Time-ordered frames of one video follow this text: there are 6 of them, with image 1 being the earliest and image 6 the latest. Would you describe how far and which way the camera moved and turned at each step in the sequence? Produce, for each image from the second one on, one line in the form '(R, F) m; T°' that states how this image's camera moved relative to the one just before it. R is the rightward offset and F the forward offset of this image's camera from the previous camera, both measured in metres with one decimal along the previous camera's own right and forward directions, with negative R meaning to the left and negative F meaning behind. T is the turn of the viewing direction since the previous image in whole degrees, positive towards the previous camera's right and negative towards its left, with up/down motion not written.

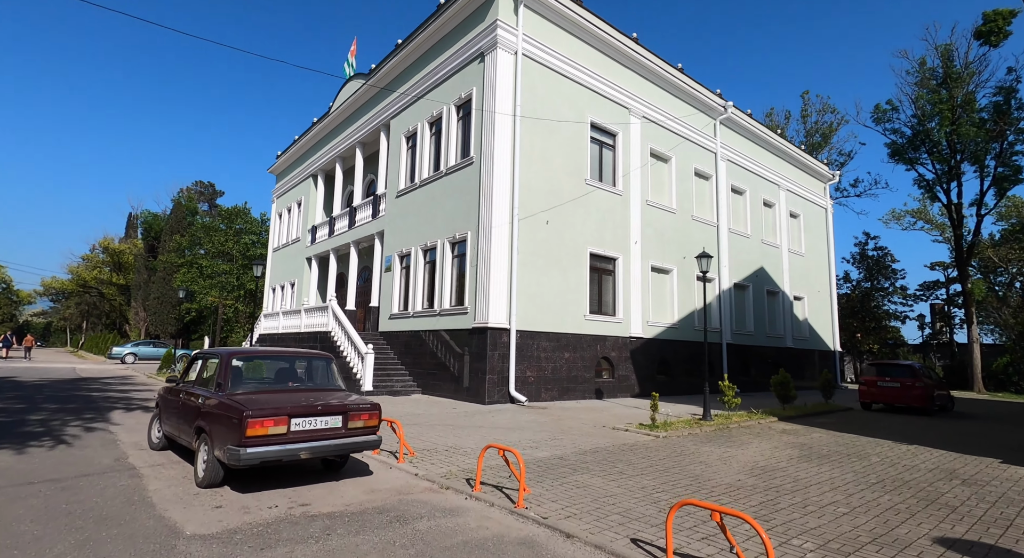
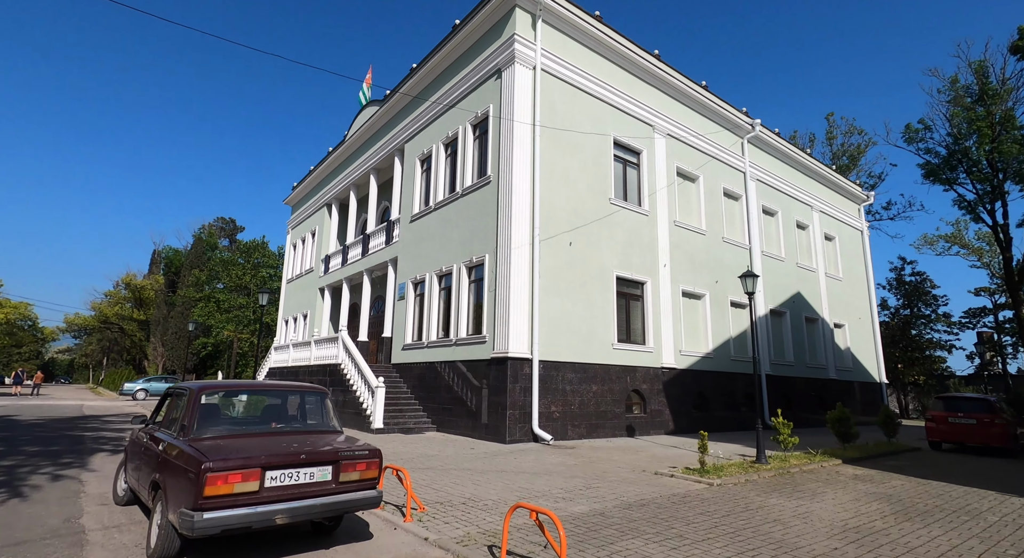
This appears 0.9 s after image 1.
(-0.1, +1.1) m; -2°
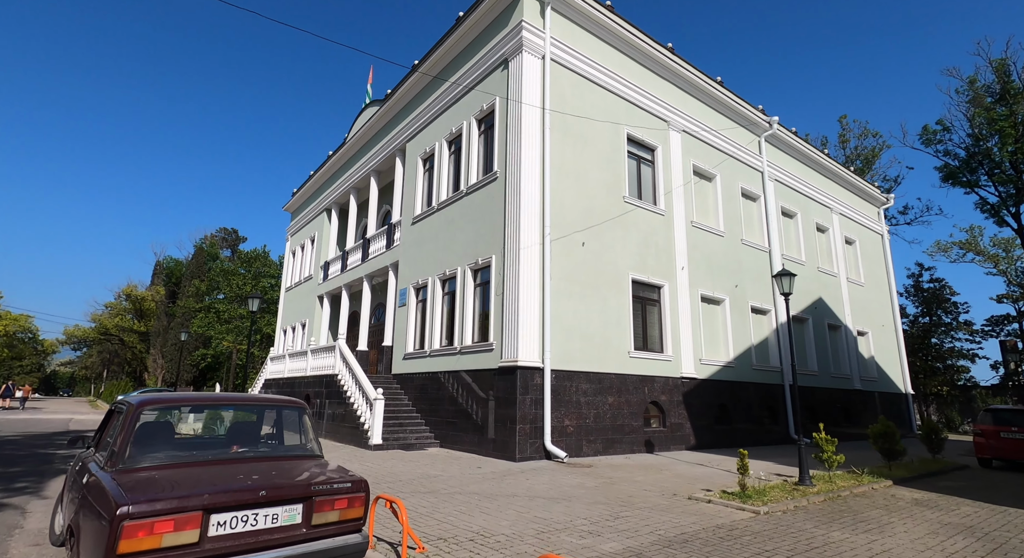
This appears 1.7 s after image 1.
(-0.1, +1.0) m; 0°
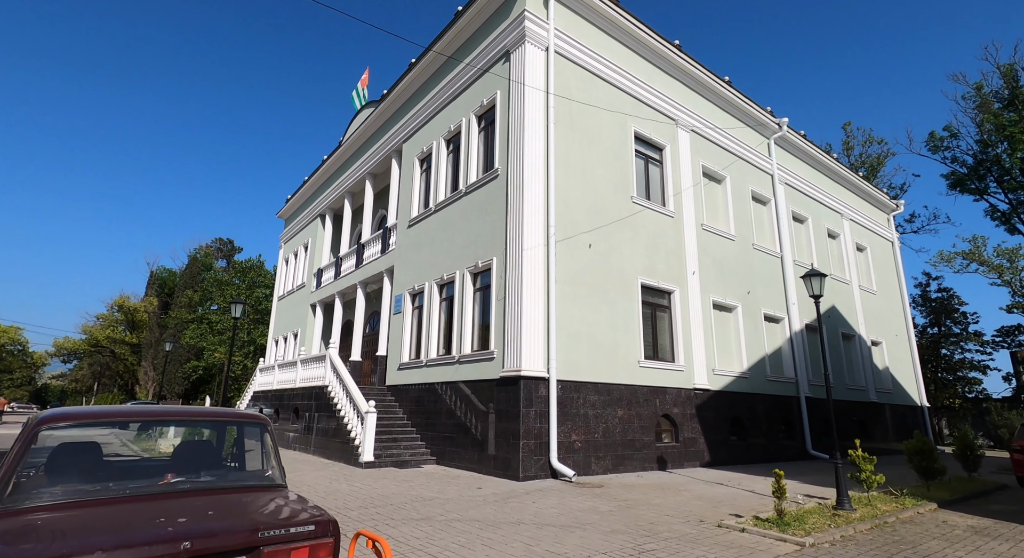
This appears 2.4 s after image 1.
(-0.1, +0.8) m; 0°
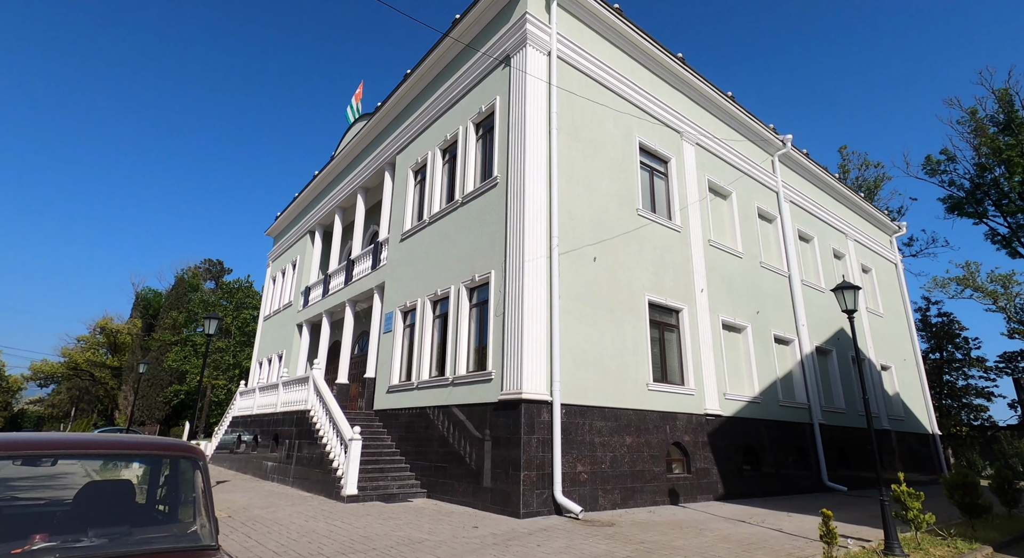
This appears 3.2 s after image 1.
(-0.1, +0.9) m; +1°
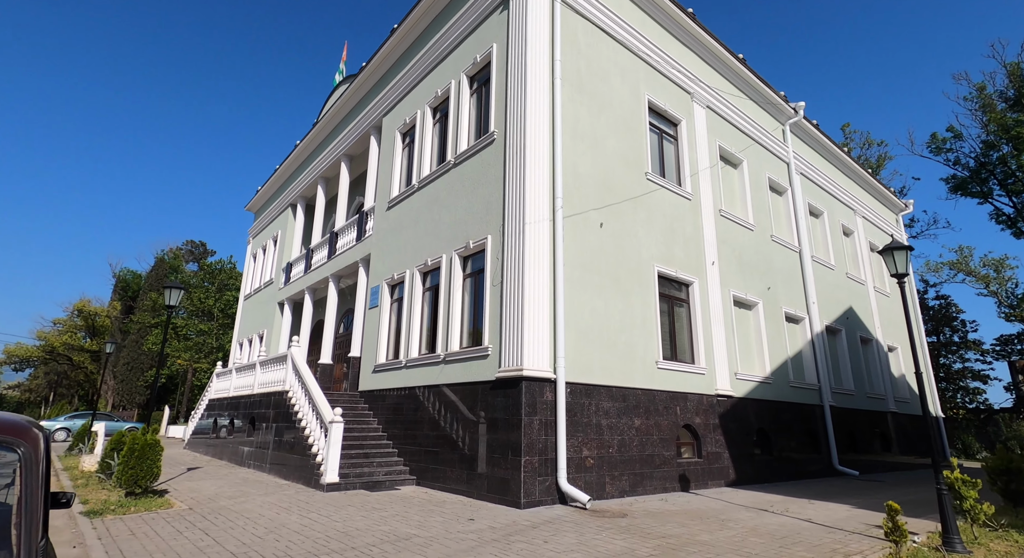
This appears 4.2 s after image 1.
(-0.2, +1.0) m; +1°
